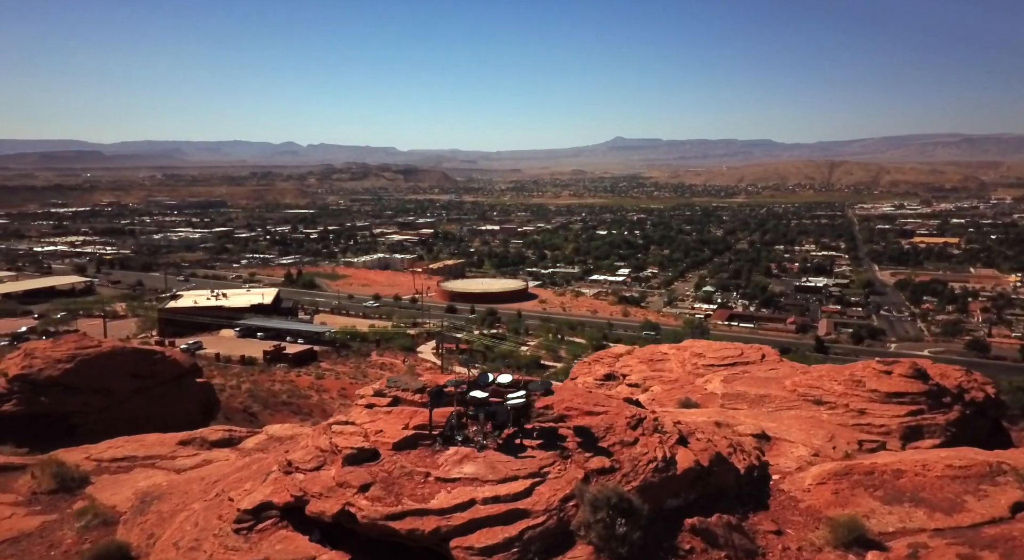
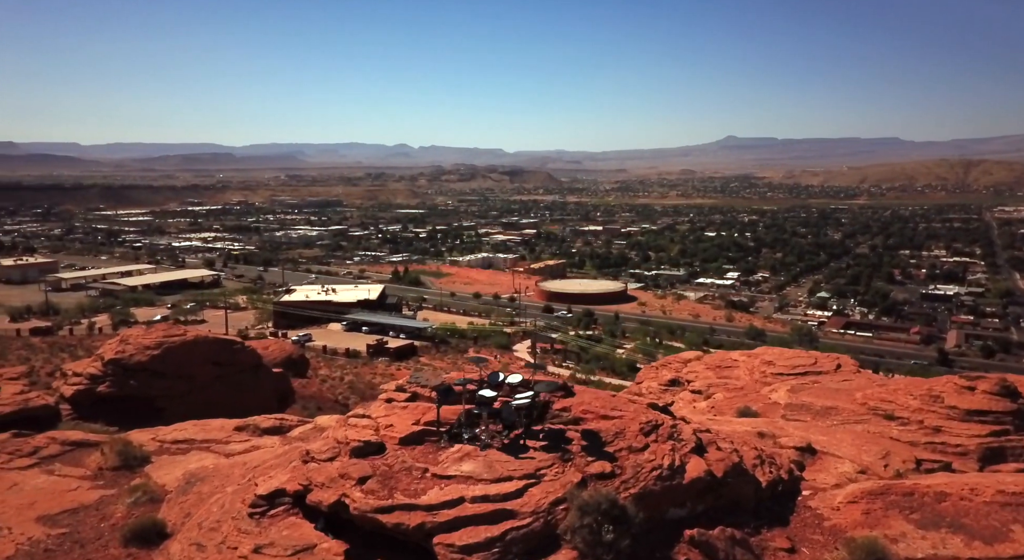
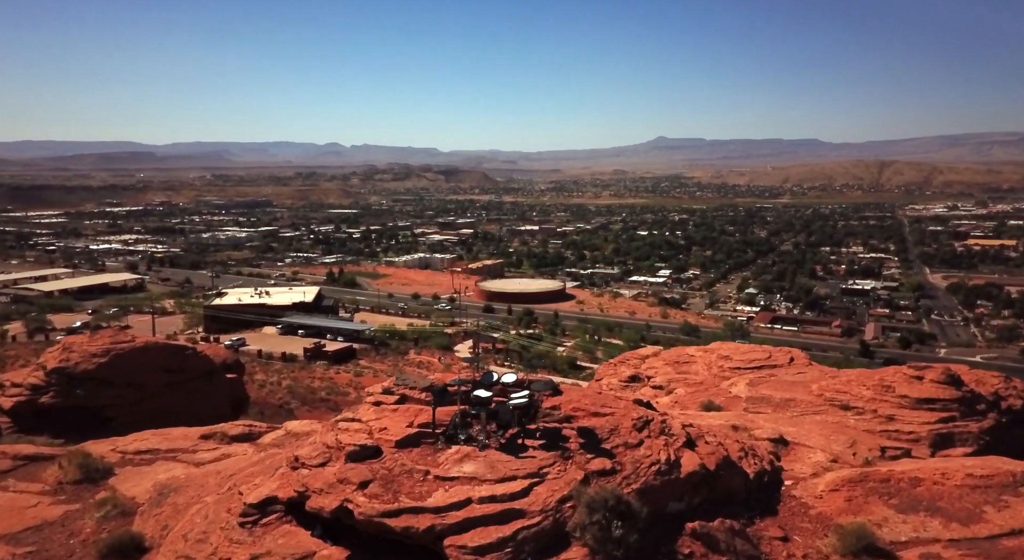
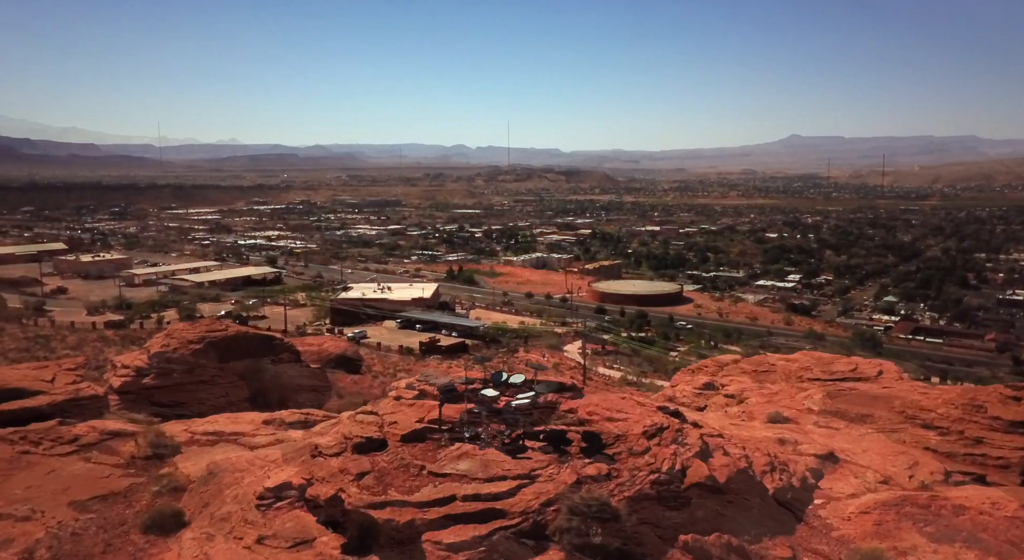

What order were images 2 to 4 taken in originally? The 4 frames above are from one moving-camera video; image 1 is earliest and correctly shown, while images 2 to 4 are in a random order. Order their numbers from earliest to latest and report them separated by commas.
3, 2, 4
